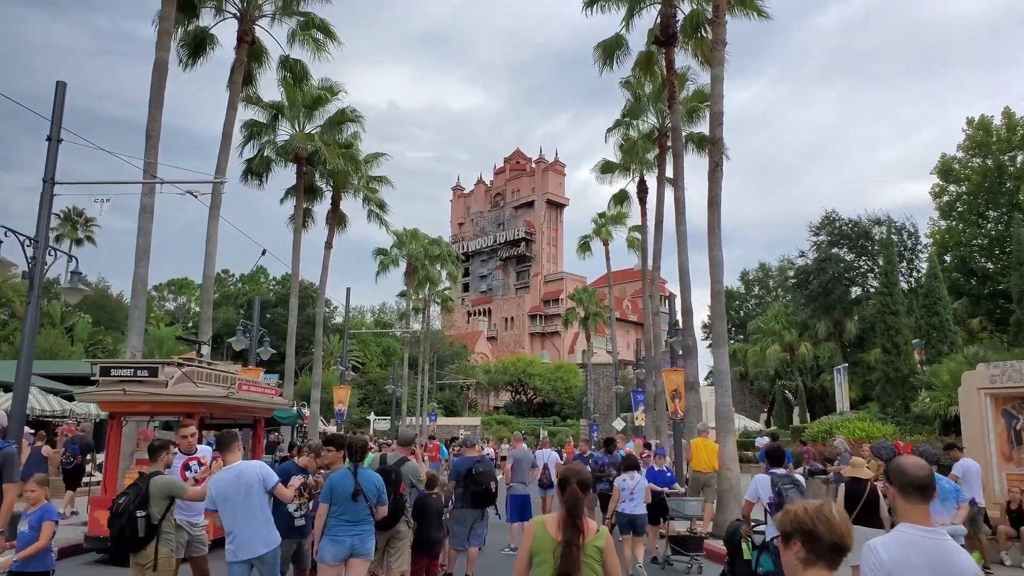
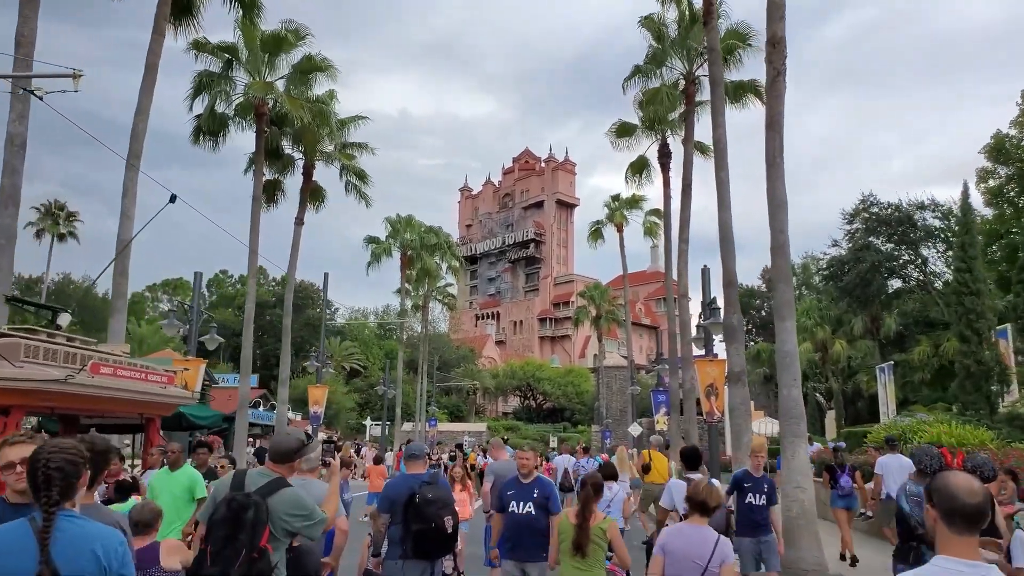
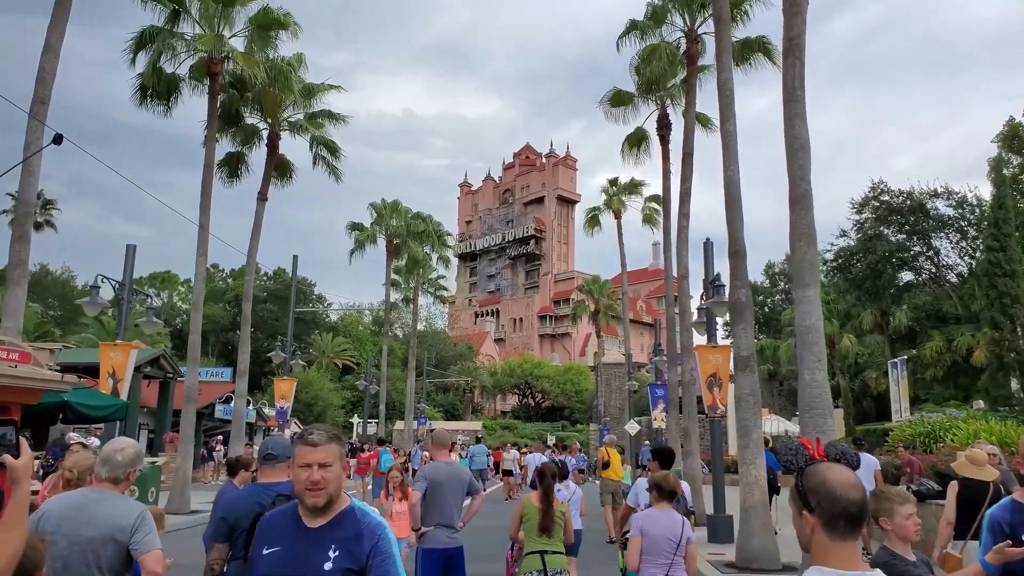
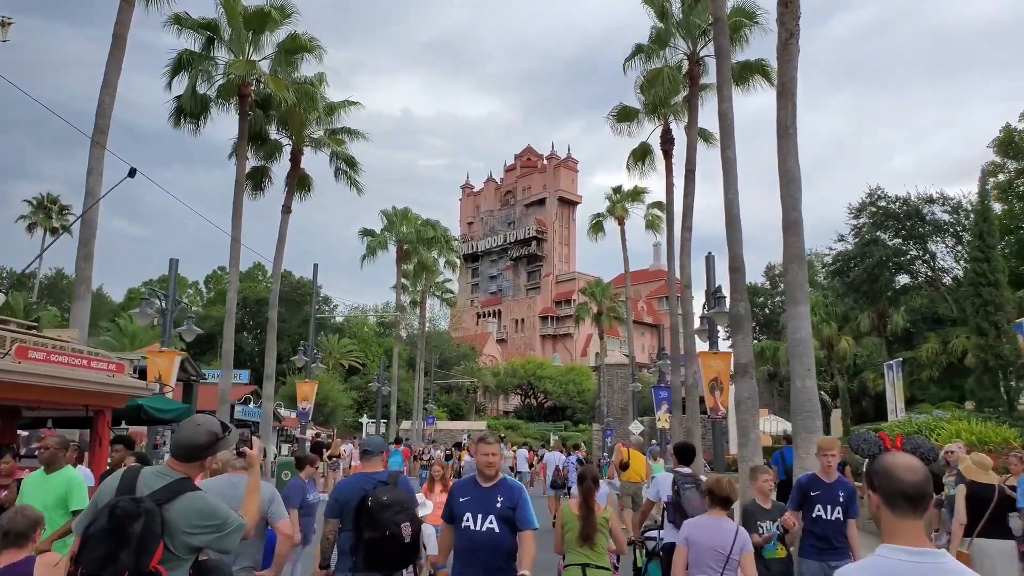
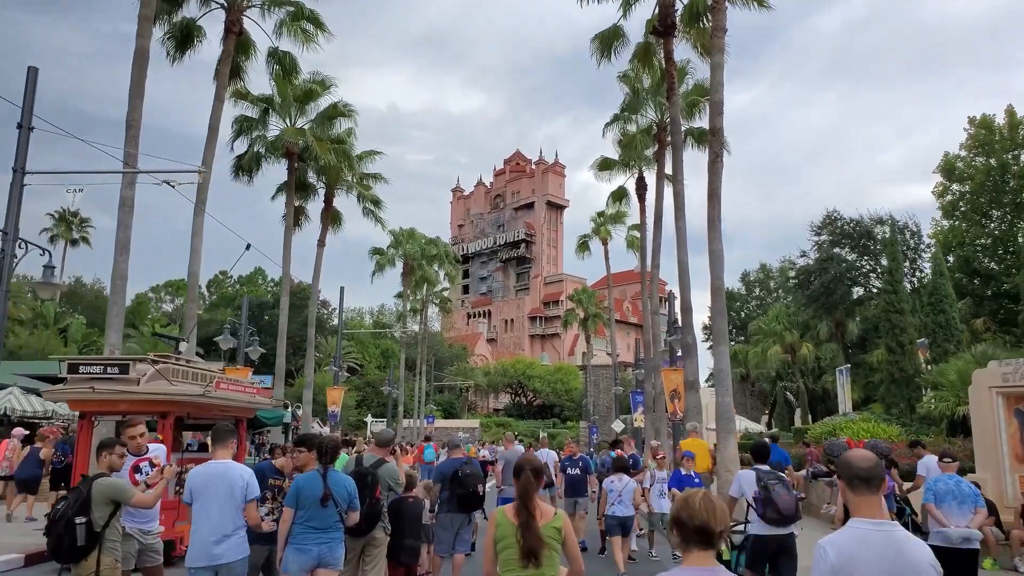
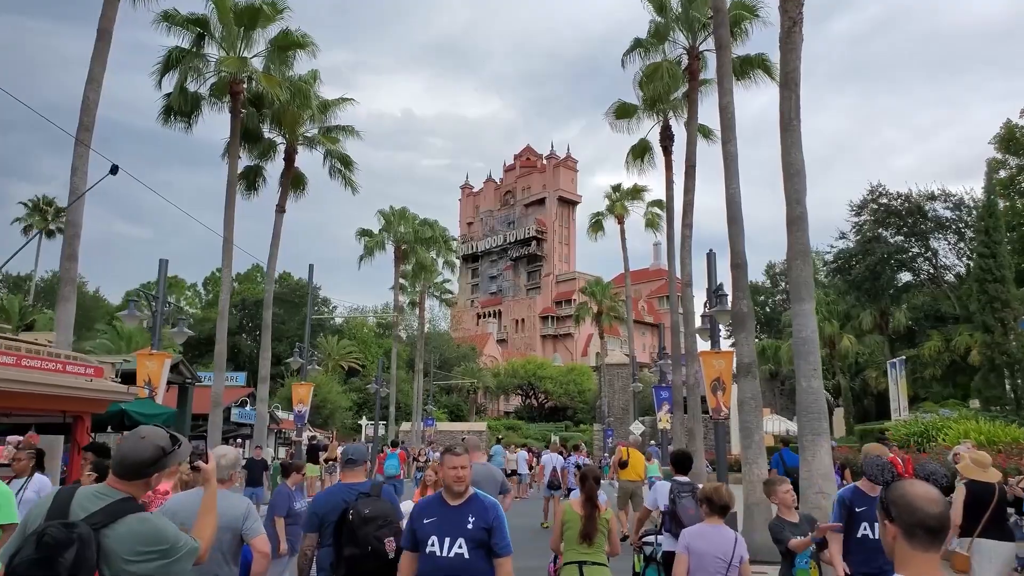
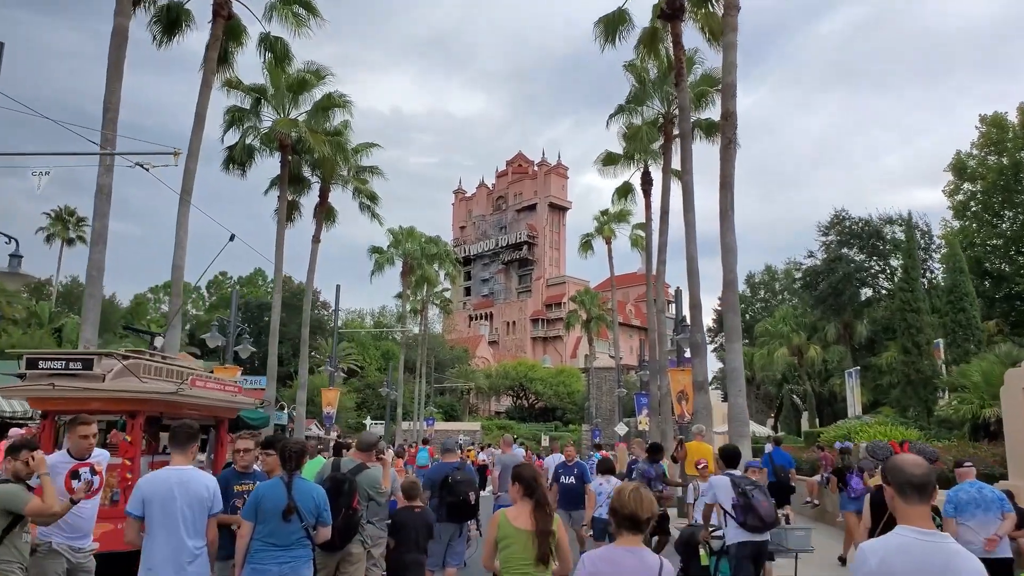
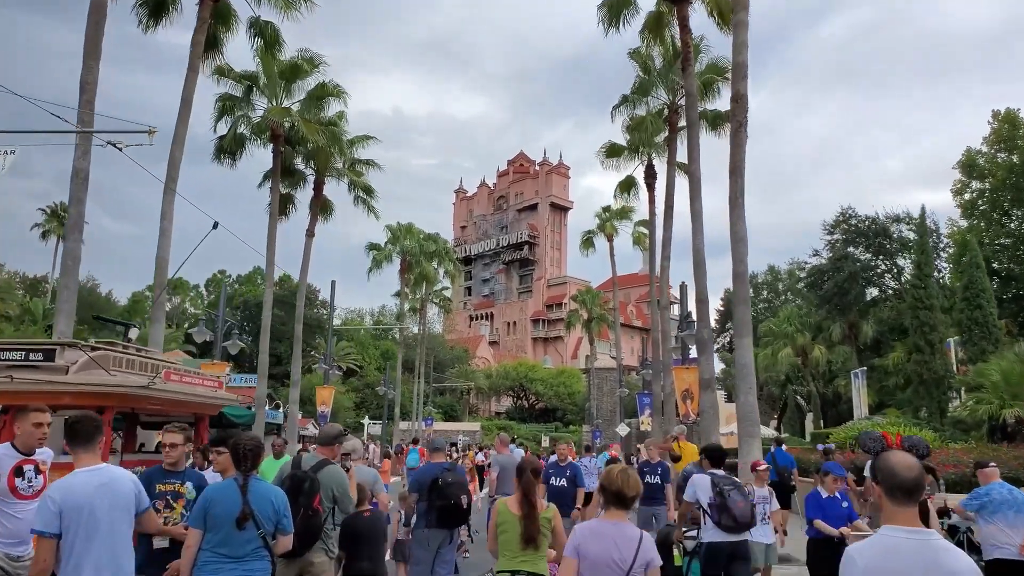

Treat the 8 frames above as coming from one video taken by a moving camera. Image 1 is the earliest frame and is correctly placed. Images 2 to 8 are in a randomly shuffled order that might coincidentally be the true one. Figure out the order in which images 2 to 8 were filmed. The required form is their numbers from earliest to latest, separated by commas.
5, 7, 8, 2, 4, 6, 3
